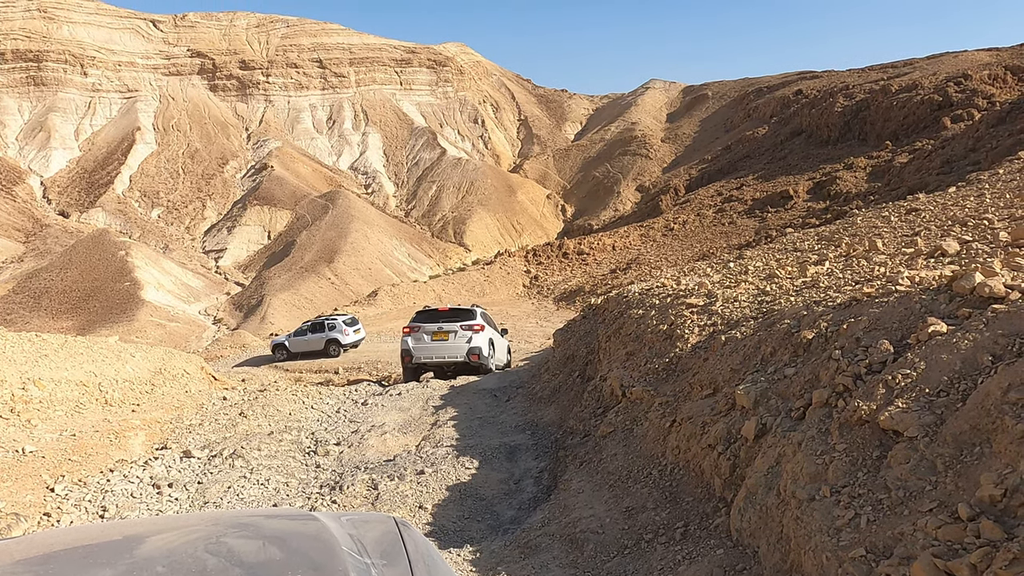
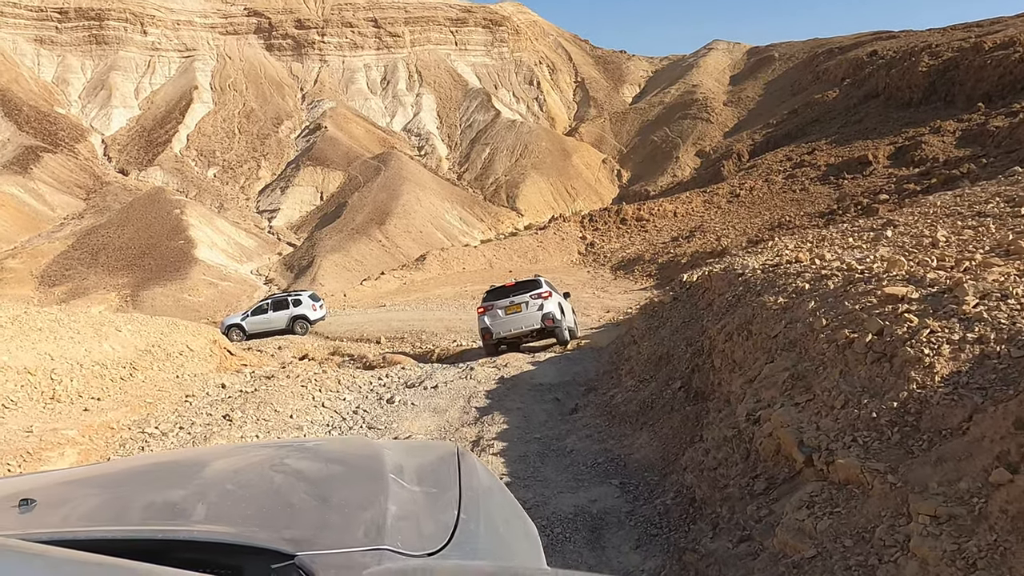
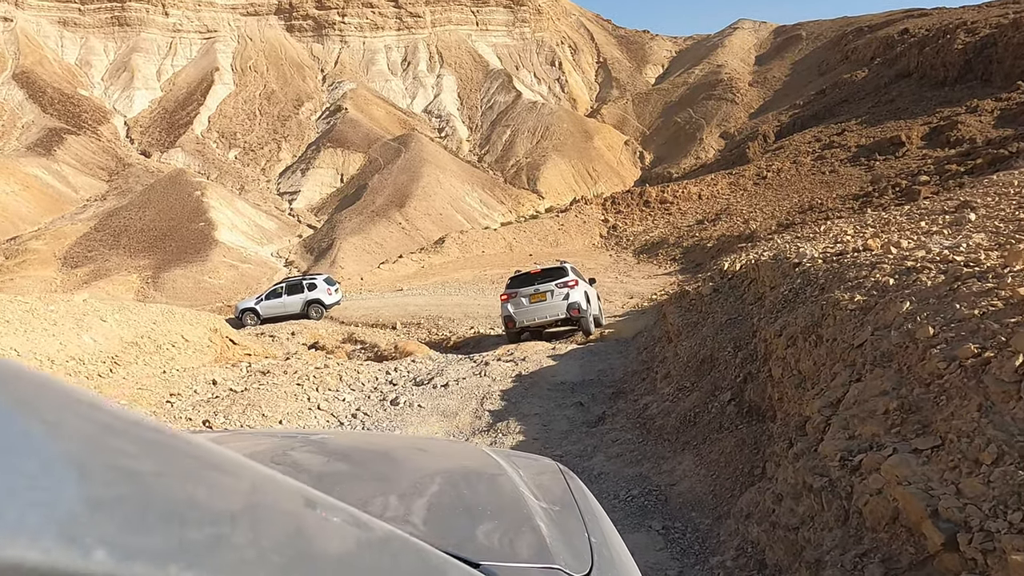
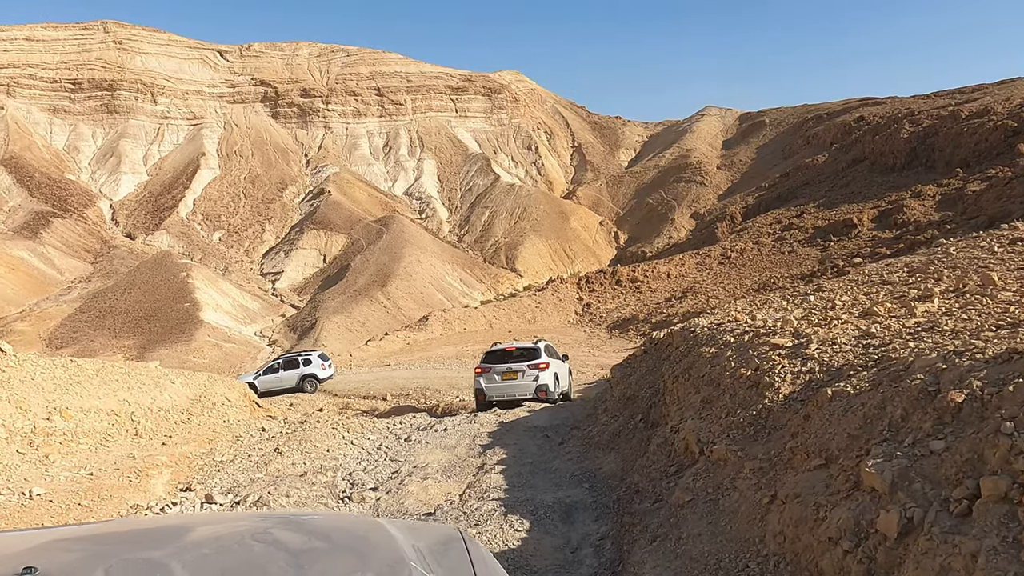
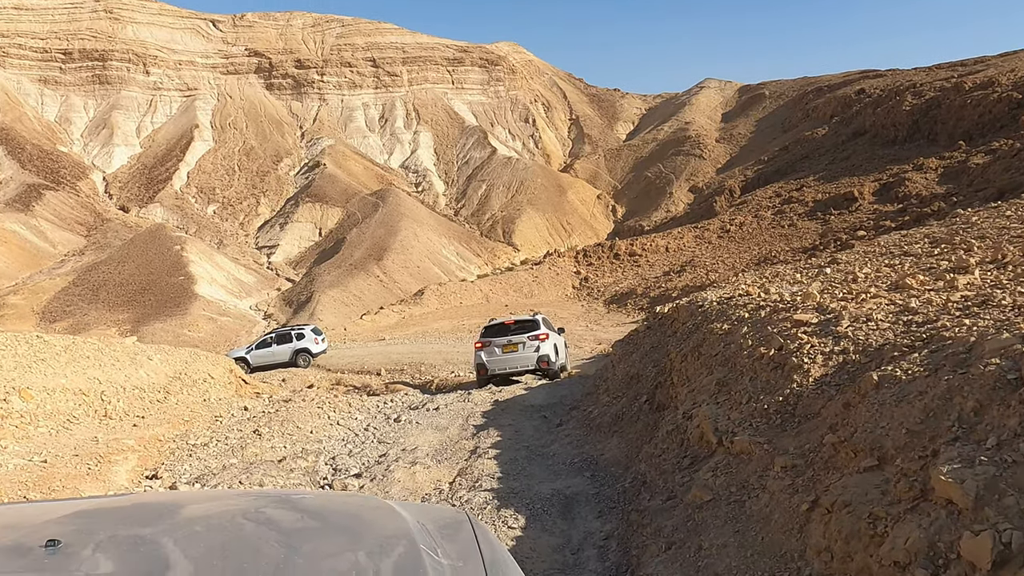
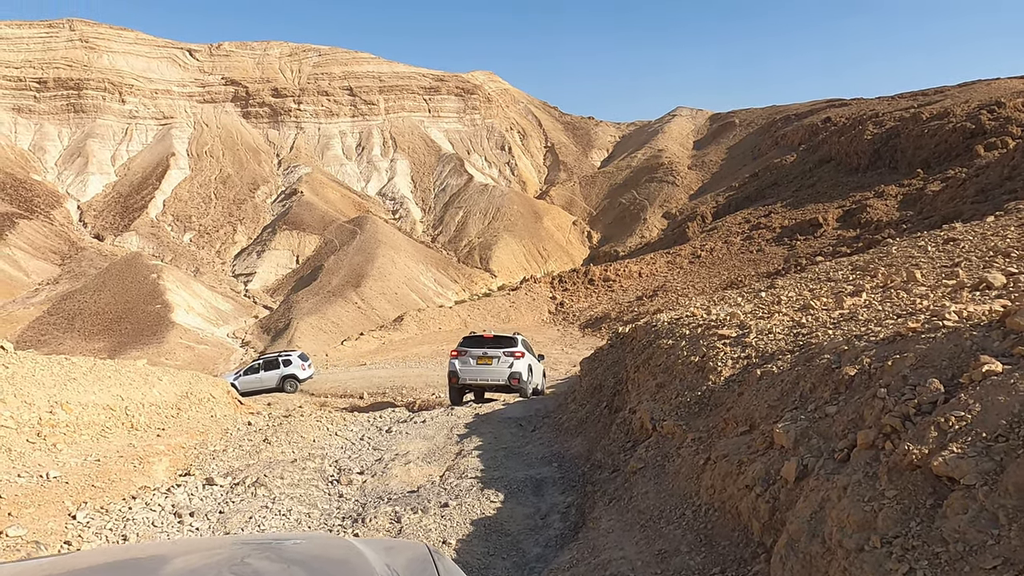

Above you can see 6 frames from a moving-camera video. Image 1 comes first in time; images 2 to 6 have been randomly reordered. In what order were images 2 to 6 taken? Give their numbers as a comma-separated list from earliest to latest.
6, 4, 5, 2, 3
